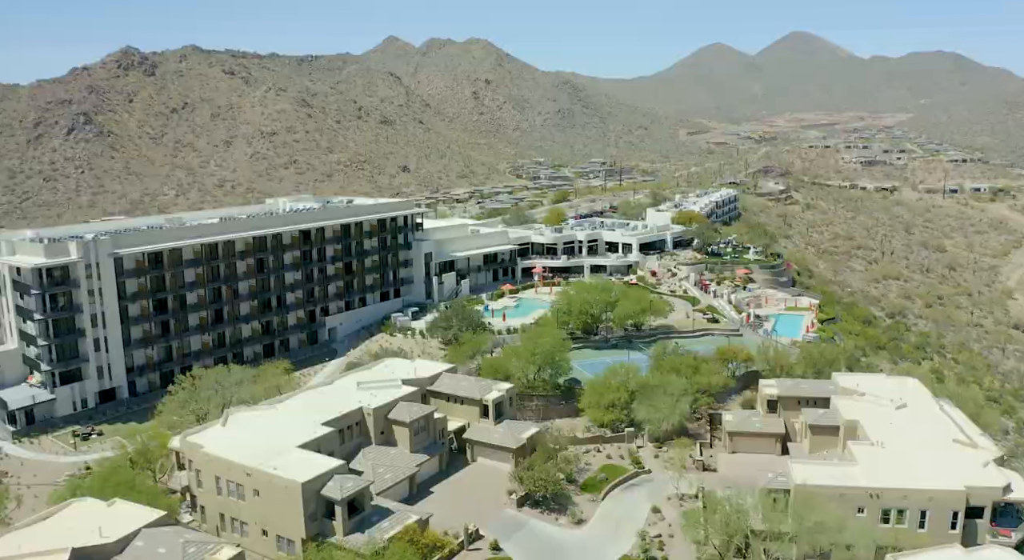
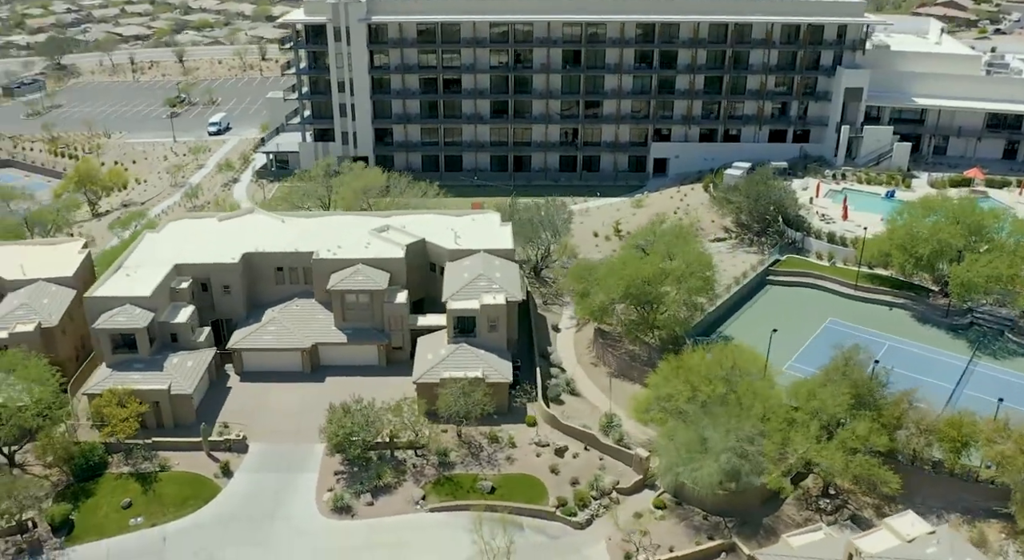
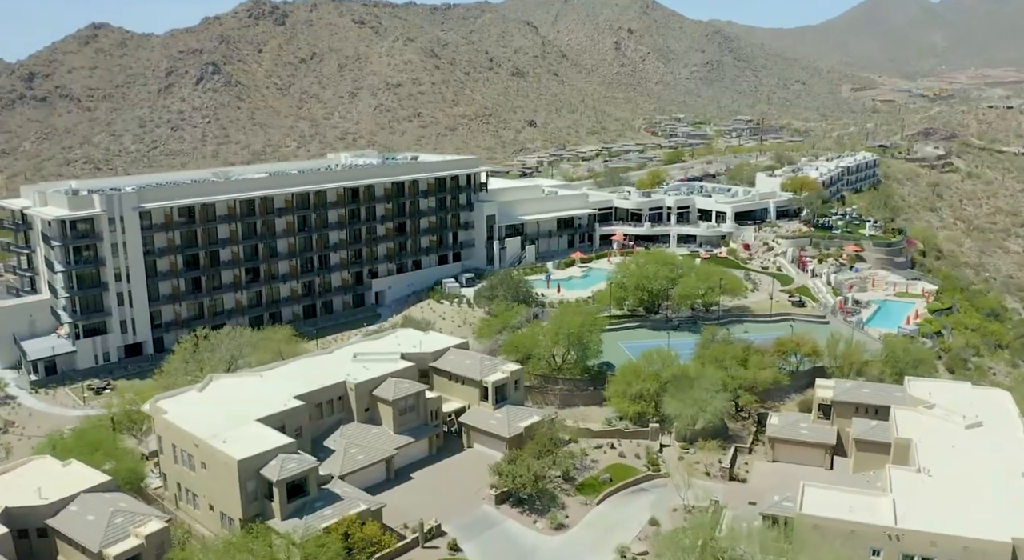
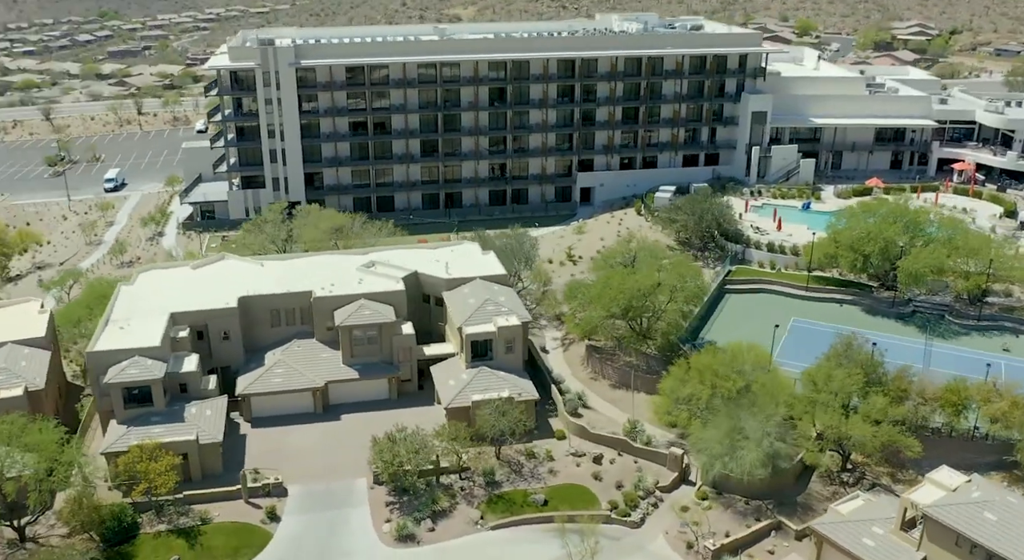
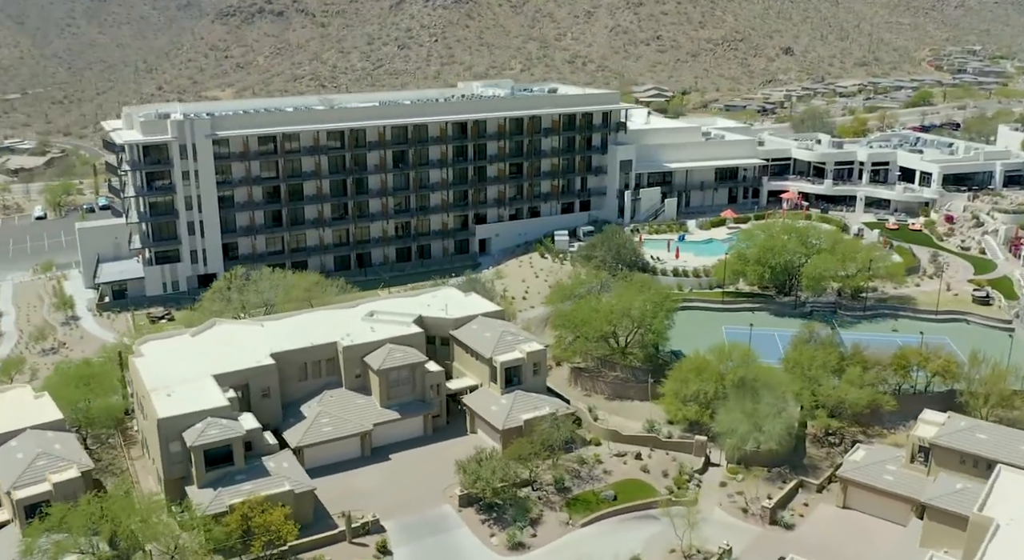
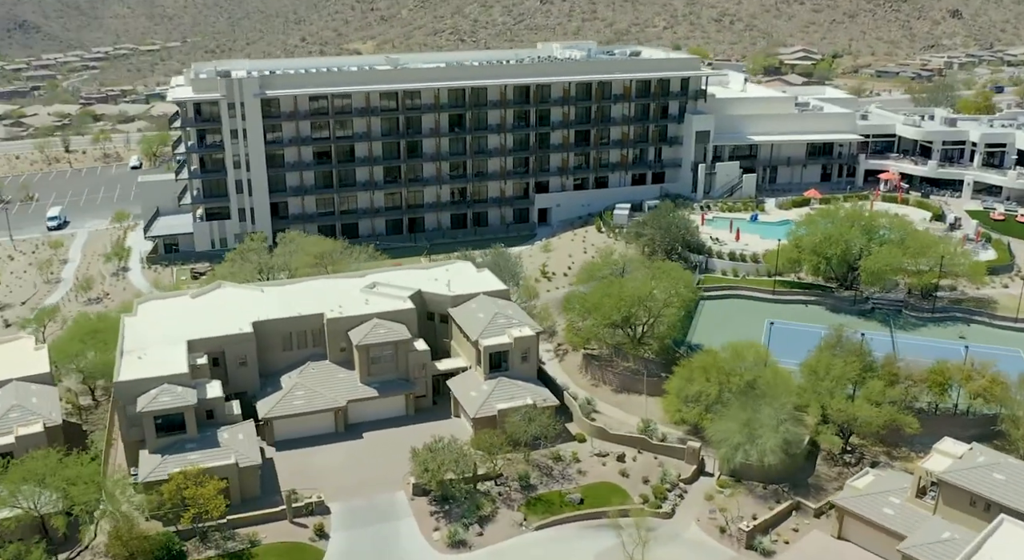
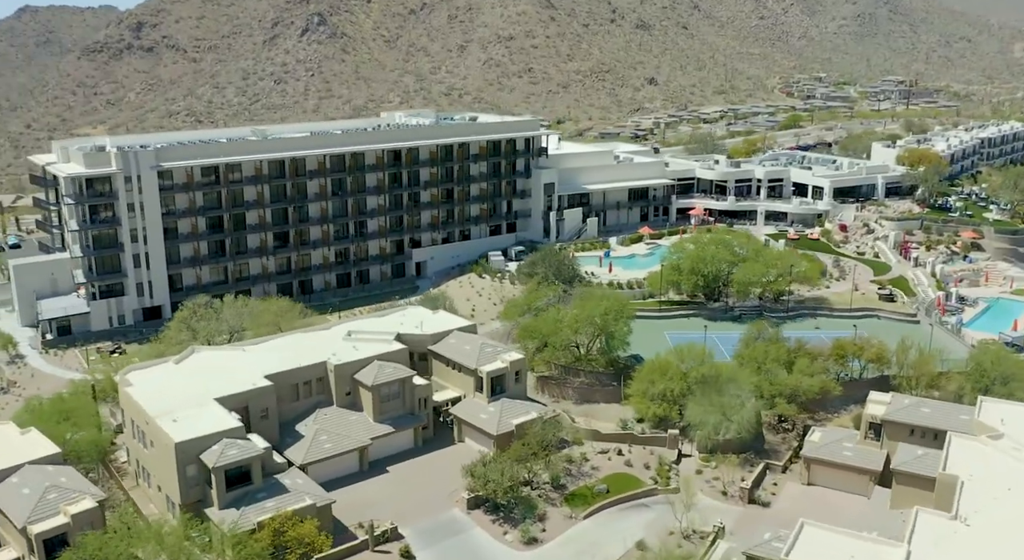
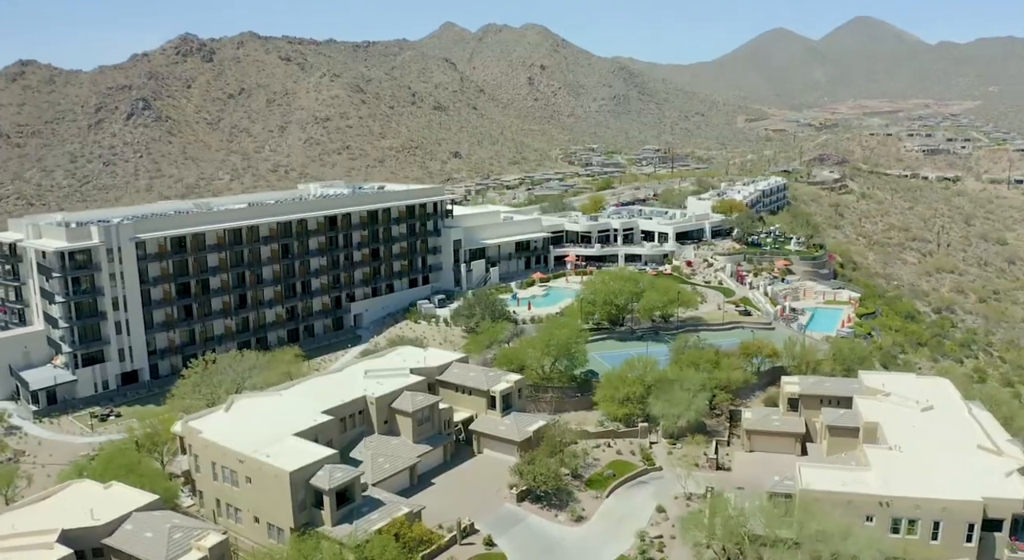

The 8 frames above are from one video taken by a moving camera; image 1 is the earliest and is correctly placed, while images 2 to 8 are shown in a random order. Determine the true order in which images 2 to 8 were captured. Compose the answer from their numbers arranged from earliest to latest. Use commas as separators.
8, 3, 7, 5, 6, 4, 2
